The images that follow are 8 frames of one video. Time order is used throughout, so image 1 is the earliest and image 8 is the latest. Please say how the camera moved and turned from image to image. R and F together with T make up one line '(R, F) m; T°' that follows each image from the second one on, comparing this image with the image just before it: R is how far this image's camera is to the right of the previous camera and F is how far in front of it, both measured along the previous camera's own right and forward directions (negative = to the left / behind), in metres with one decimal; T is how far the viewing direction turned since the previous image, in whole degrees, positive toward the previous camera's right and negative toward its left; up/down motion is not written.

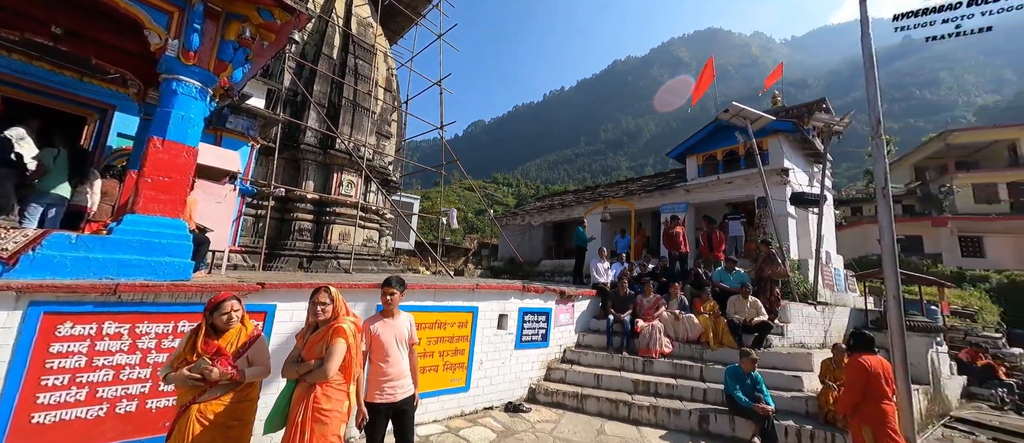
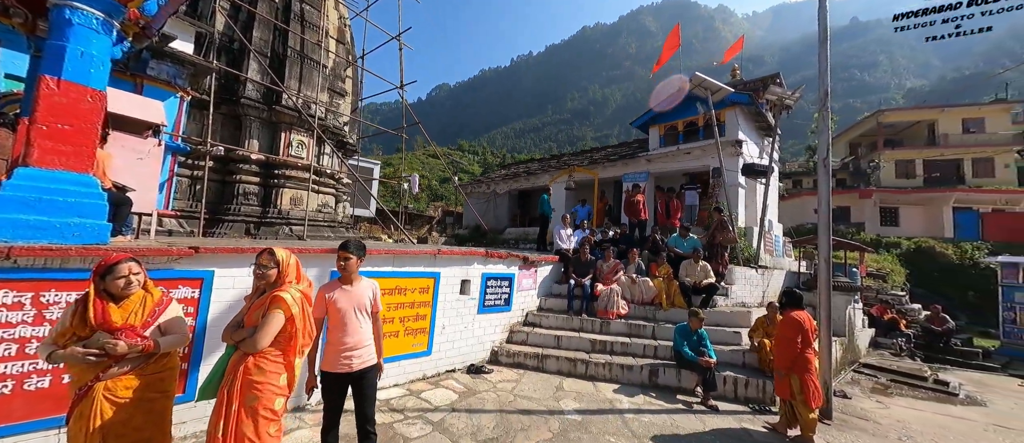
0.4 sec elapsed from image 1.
(0.0, +0.1) m; +6°
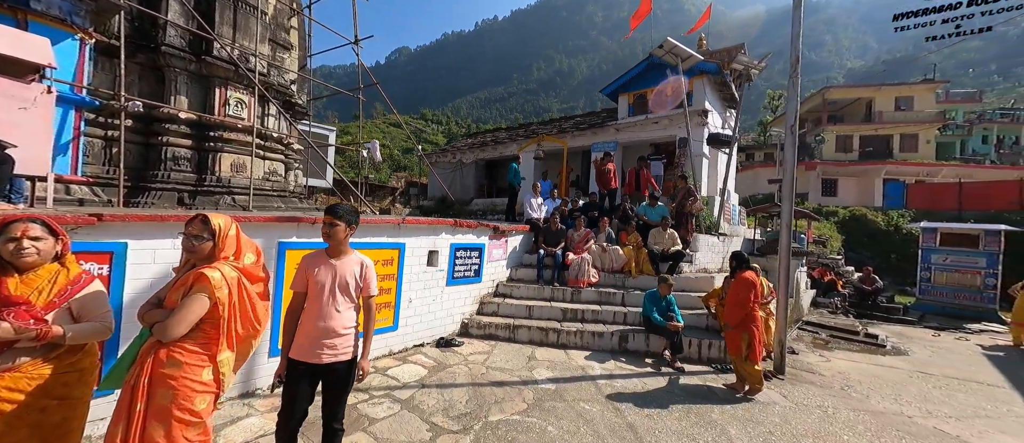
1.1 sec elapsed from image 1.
(-0.1, +0.3) m; +6°
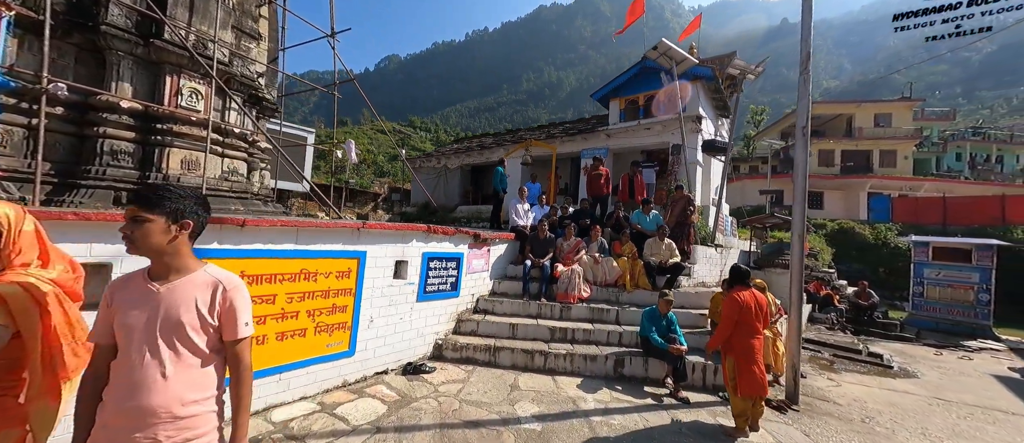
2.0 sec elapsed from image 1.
(+0.1, +0.6) m; +2°
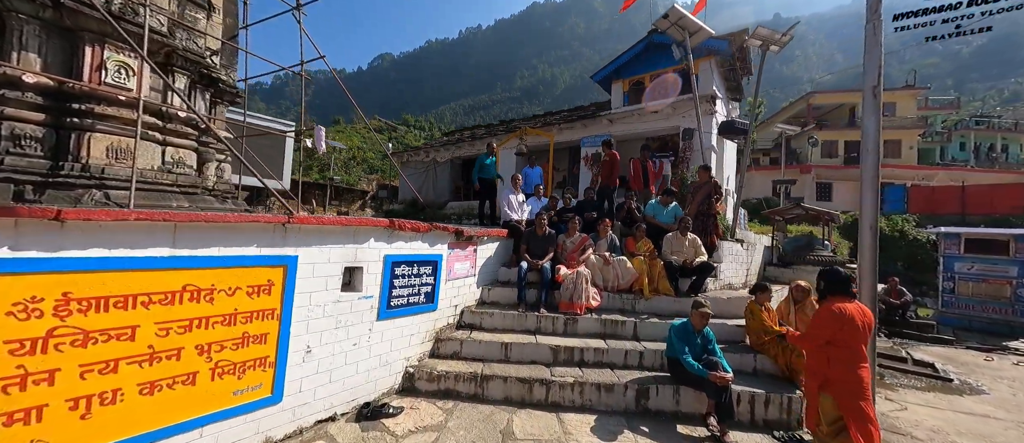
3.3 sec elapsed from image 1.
(+0.1, +1.1) m; +1°
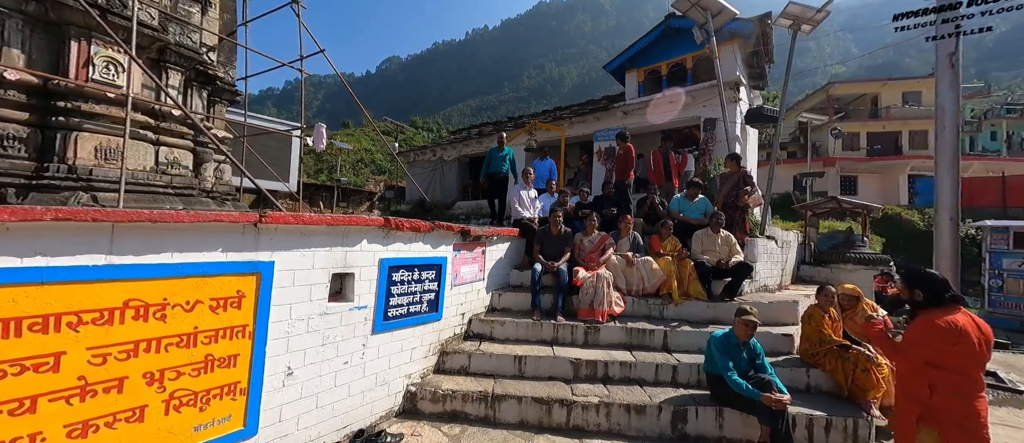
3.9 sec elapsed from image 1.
(0.0, +0.5) m; -2°
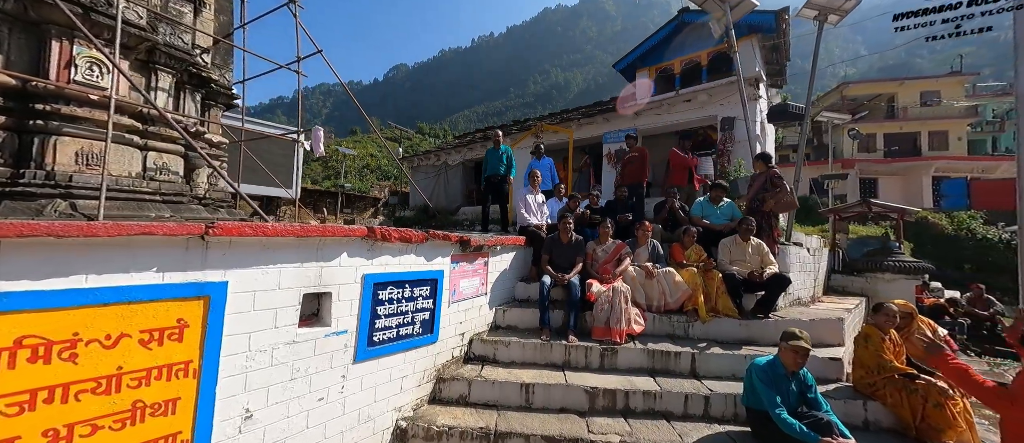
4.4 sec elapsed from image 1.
(0.0, +0.4) m; -1°
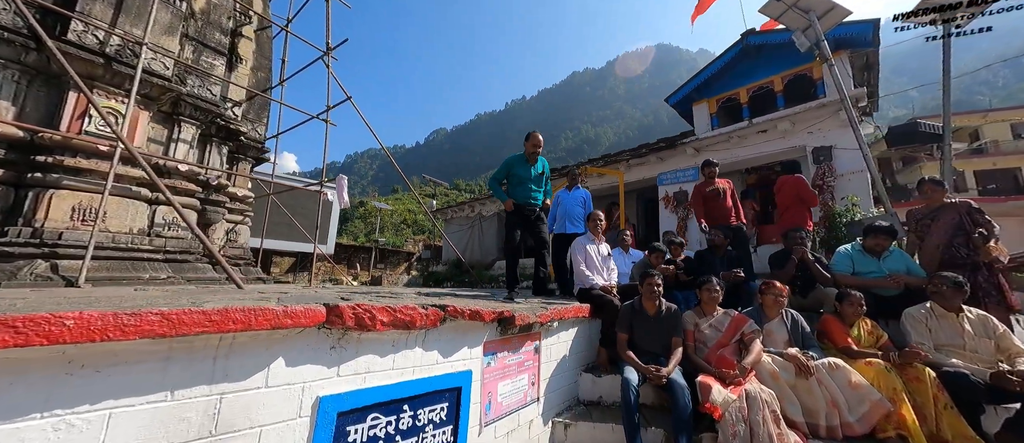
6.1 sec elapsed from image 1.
(-0.2, +1.2) m; -6°
